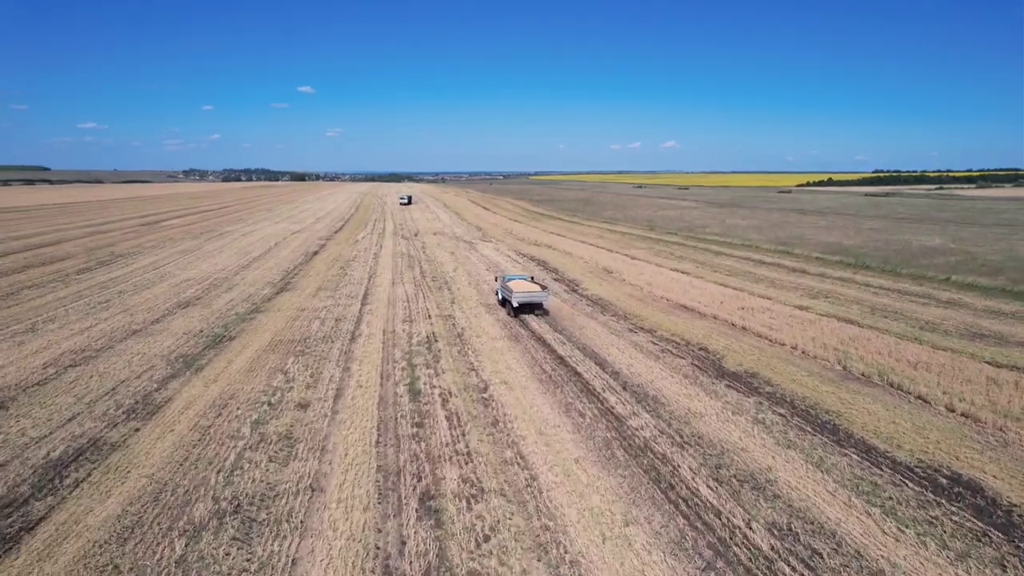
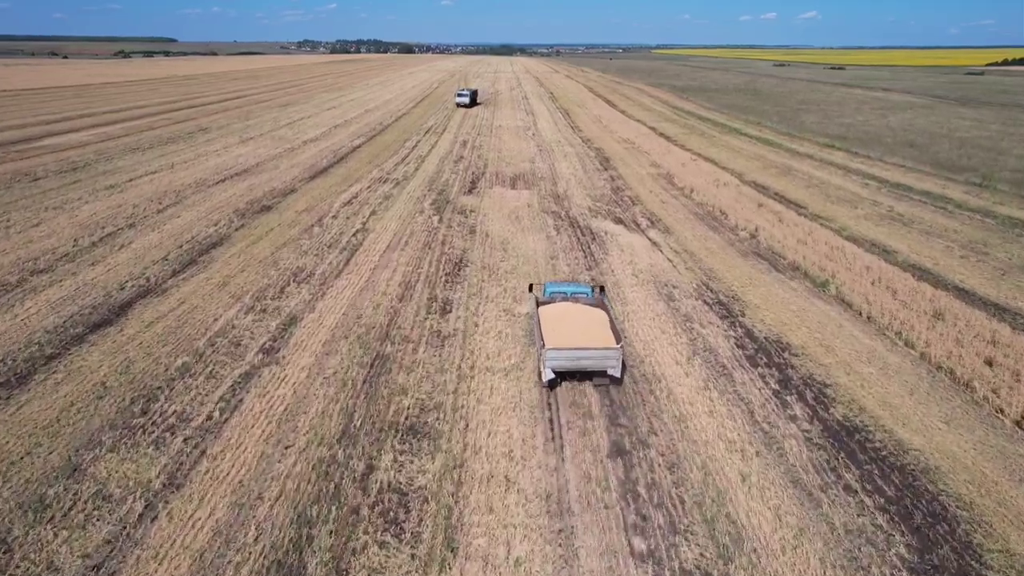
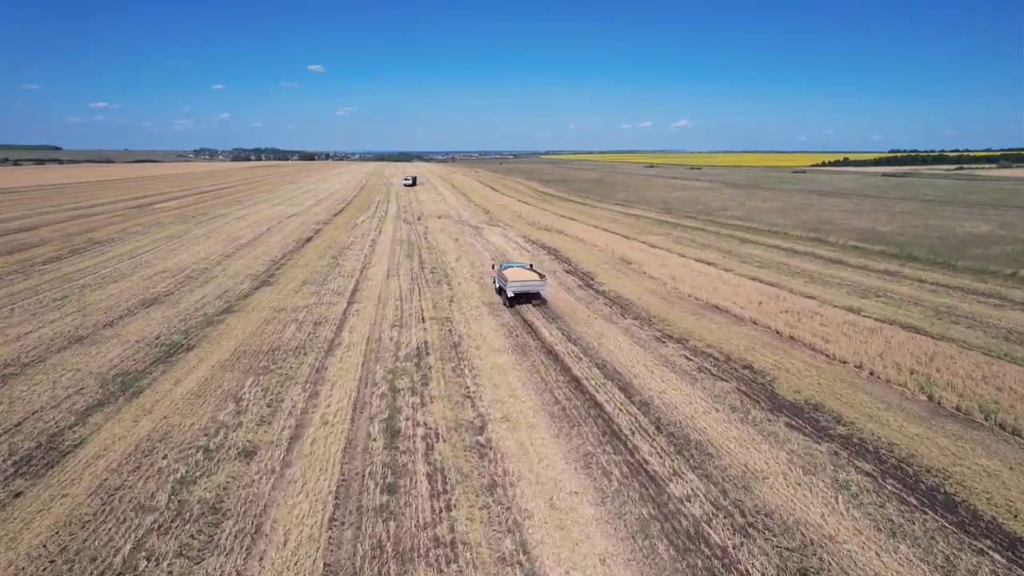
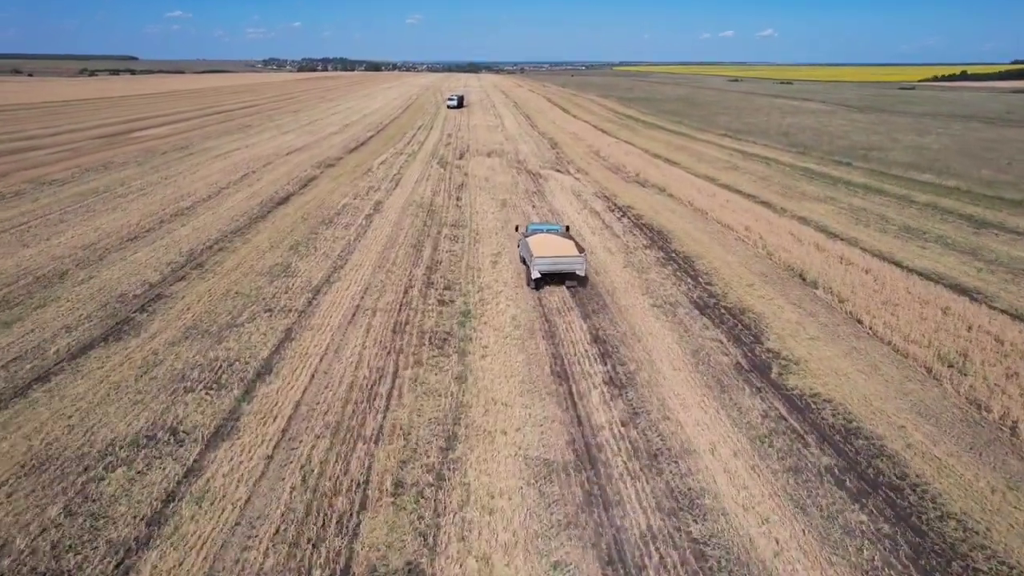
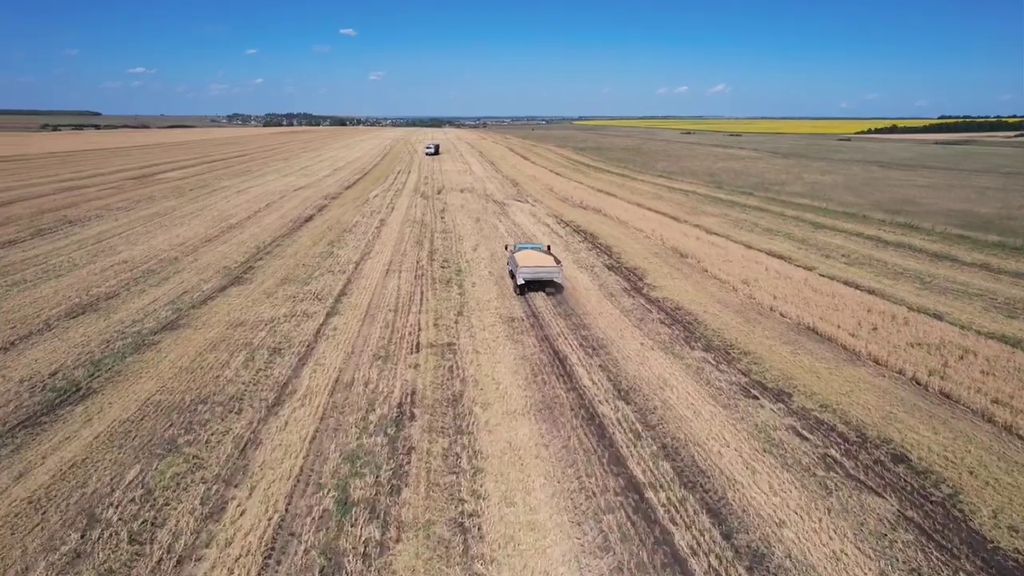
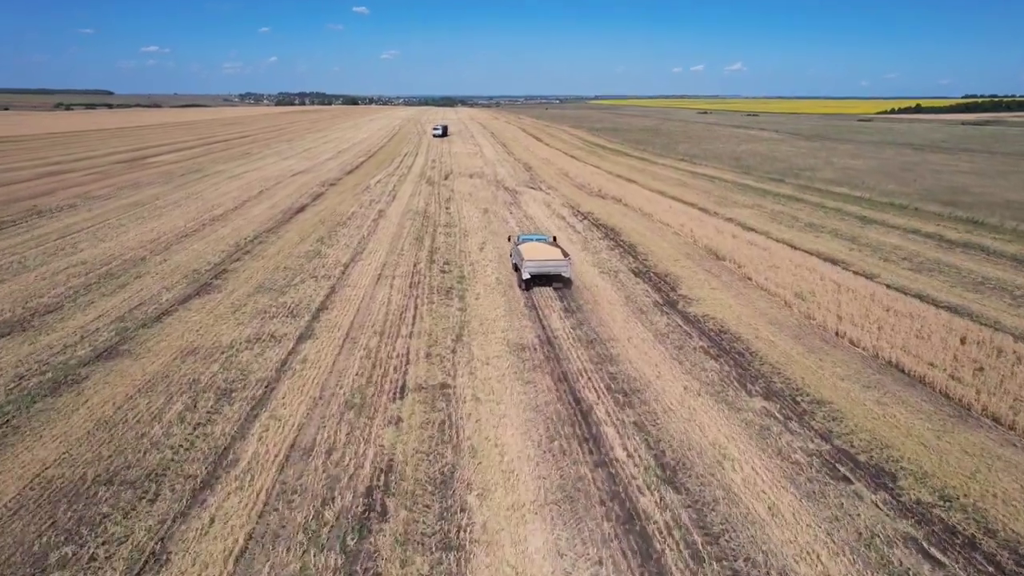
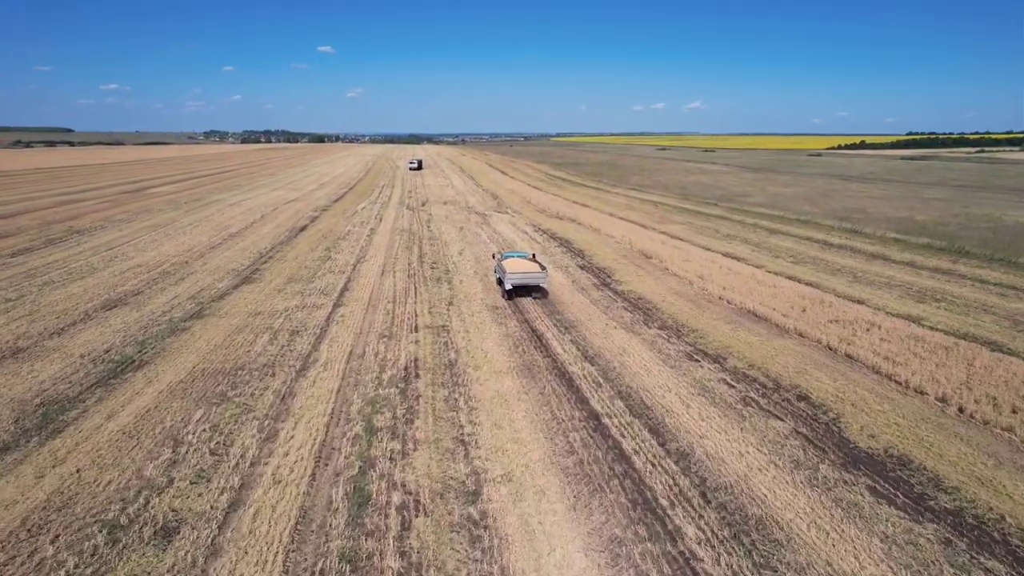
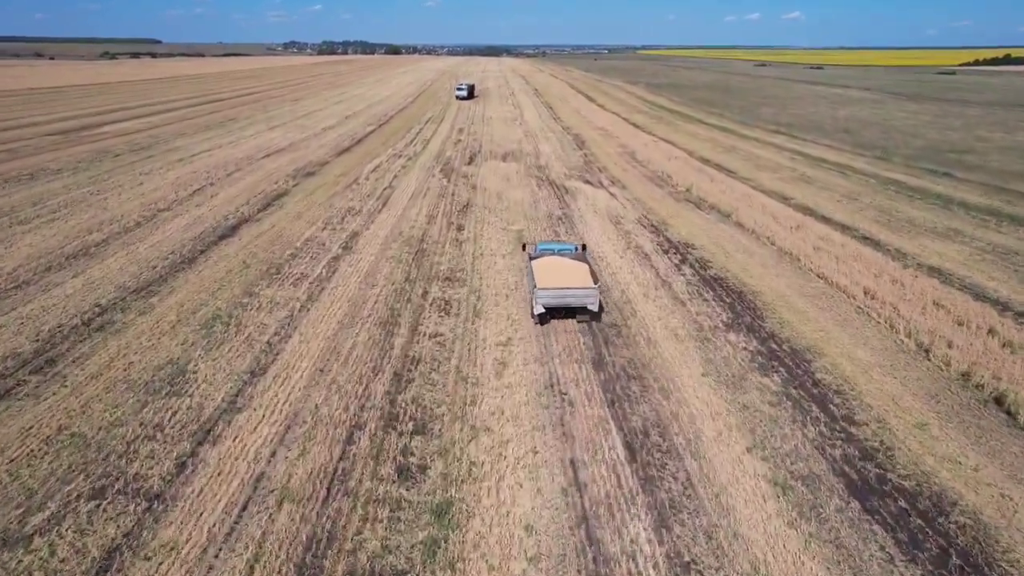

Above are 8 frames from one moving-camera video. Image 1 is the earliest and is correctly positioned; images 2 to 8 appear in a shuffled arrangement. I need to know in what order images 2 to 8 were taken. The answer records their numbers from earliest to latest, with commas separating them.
3, 7, 5, 6, 4, 8, 2
